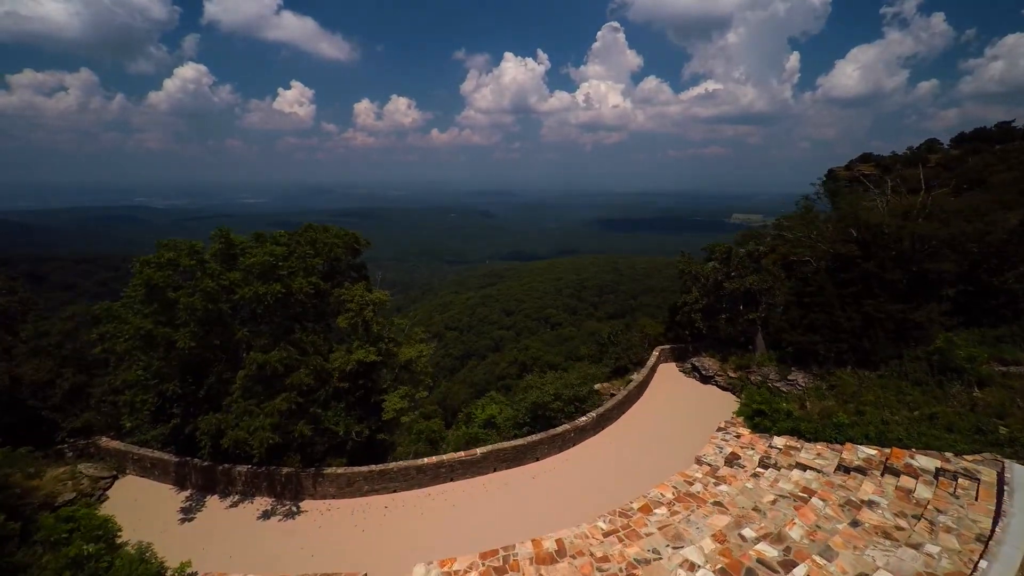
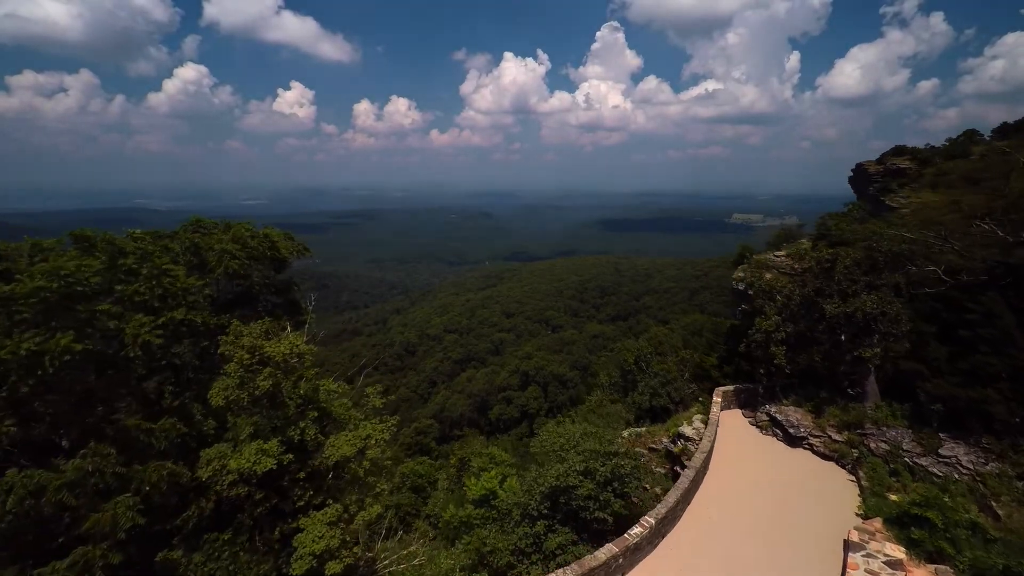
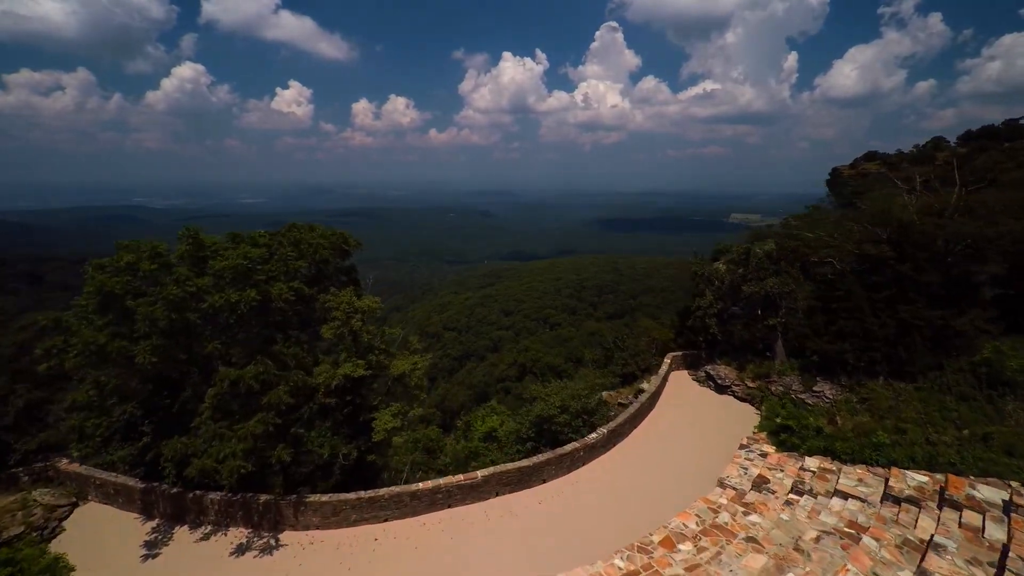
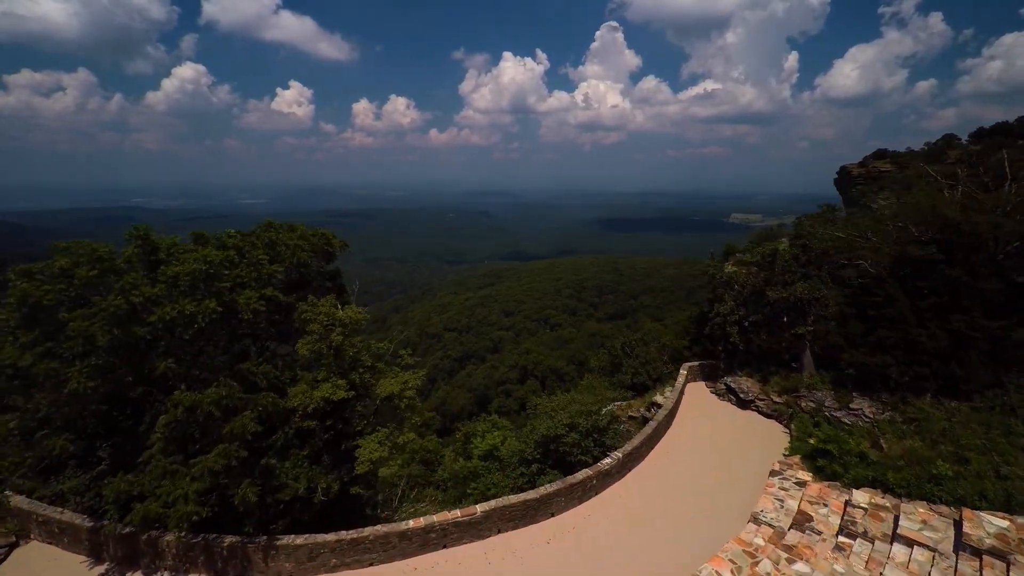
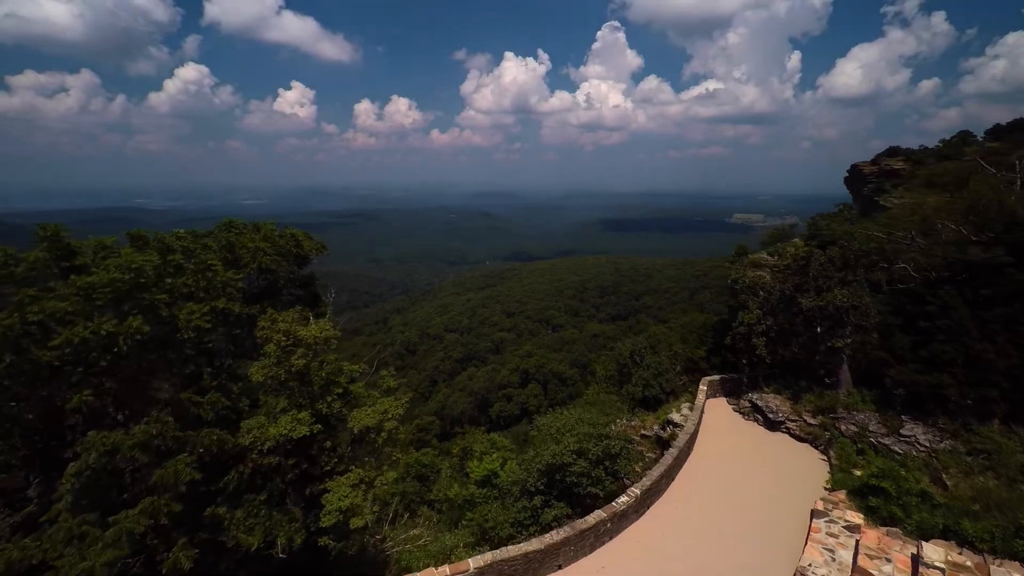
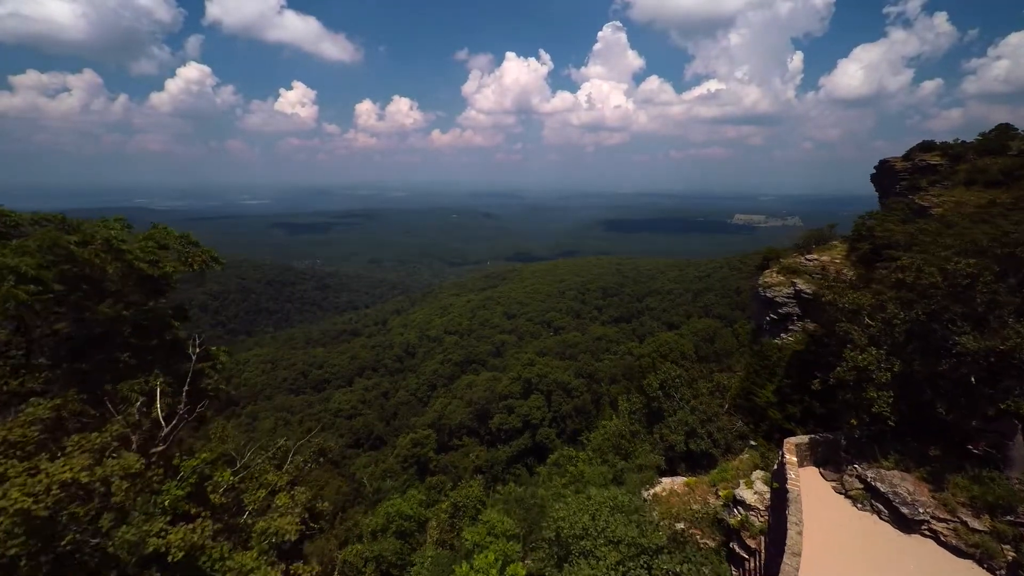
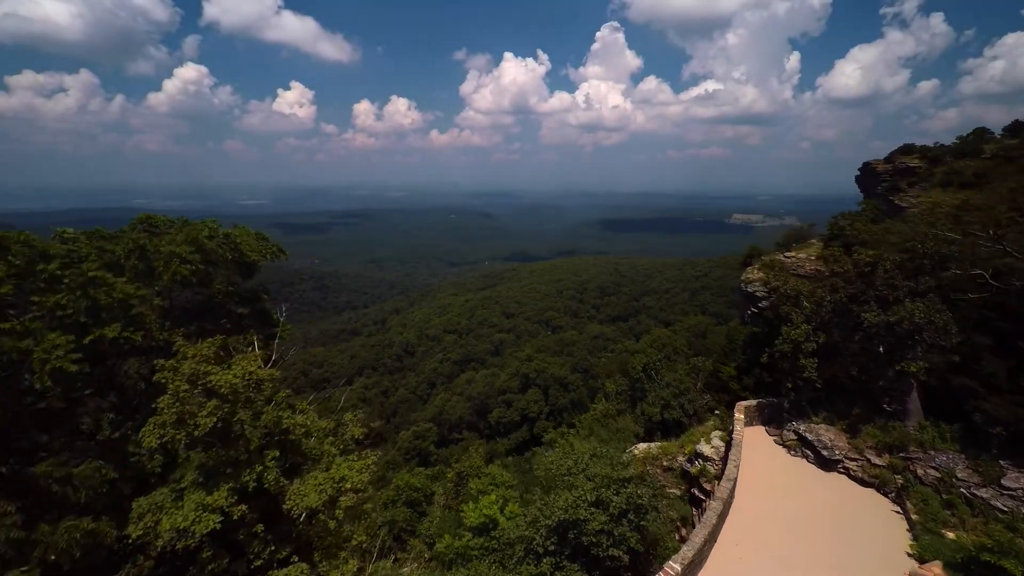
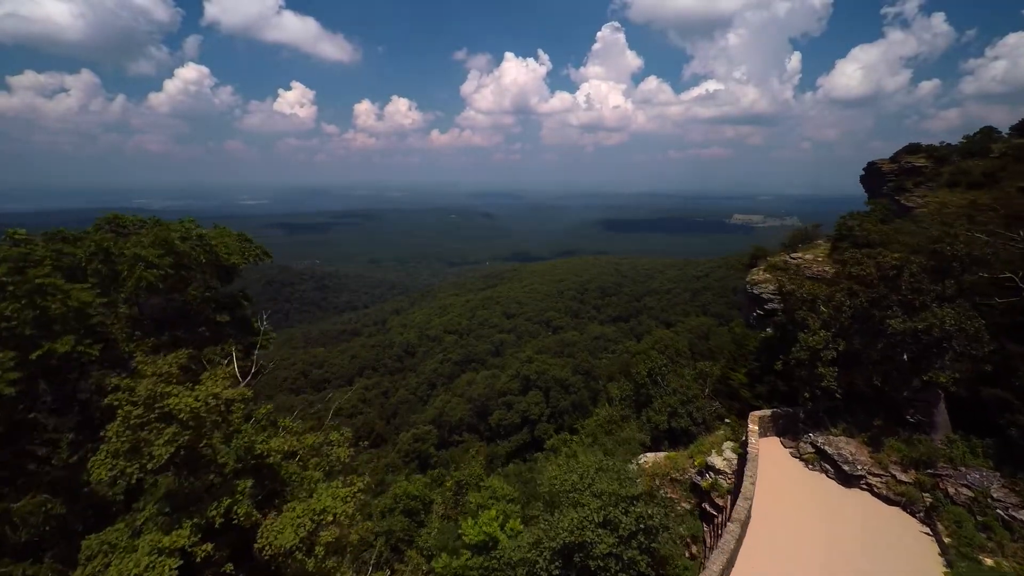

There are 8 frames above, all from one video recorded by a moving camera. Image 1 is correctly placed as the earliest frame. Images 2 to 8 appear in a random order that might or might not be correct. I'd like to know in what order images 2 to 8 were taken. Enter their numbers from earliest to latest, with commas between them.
3, 4, 5, 2, 7, 8, 6
